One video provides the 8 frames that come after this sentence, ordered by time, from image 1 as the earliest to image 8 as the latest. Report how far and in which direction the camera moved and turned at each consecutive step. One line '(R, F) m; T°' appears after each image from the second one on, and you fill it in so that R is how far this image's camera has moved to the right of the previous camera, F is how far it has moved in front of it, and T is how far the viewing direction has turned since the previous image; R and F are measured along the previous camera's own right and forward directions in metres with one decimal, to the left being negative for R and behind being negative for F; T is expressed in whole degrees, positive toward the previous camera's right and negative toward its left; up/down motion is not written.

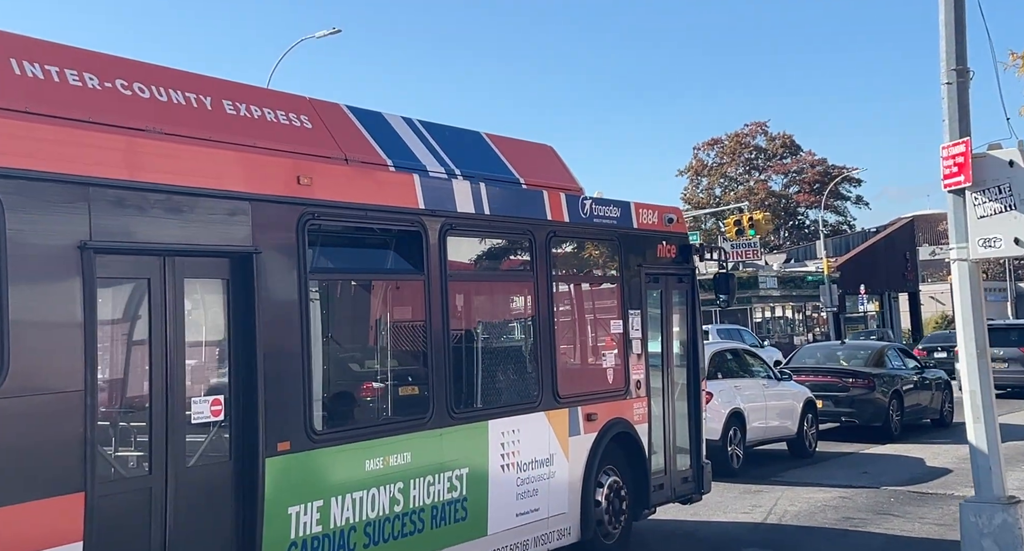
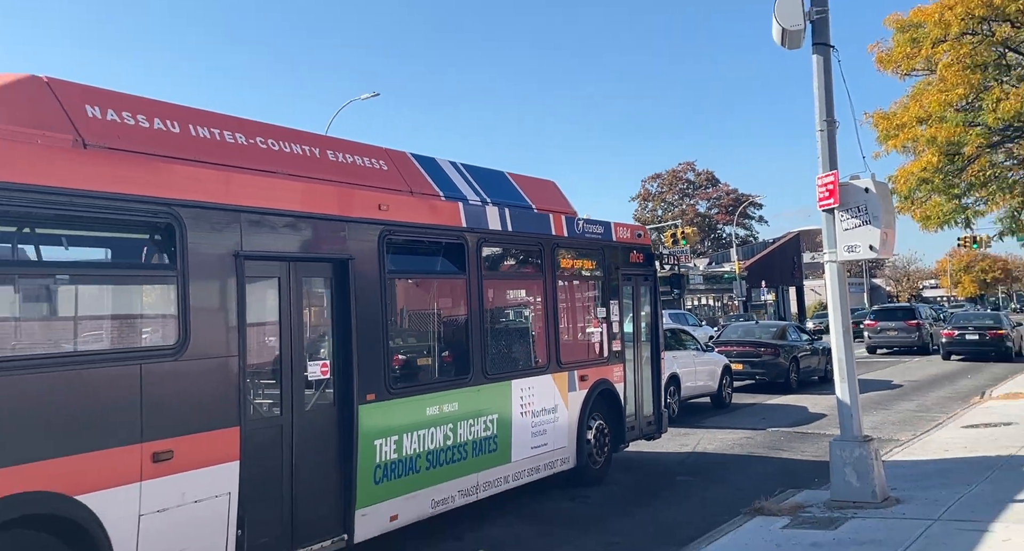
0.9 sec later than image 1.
(-0.8, -1.6) m; +7°
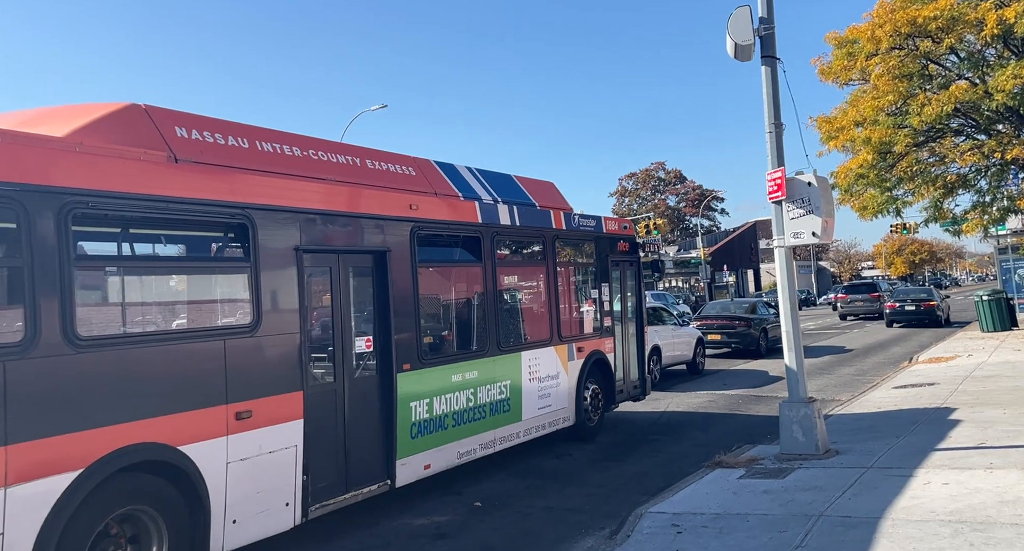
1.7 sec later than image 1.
(-0.5, -1.0) m; +3°
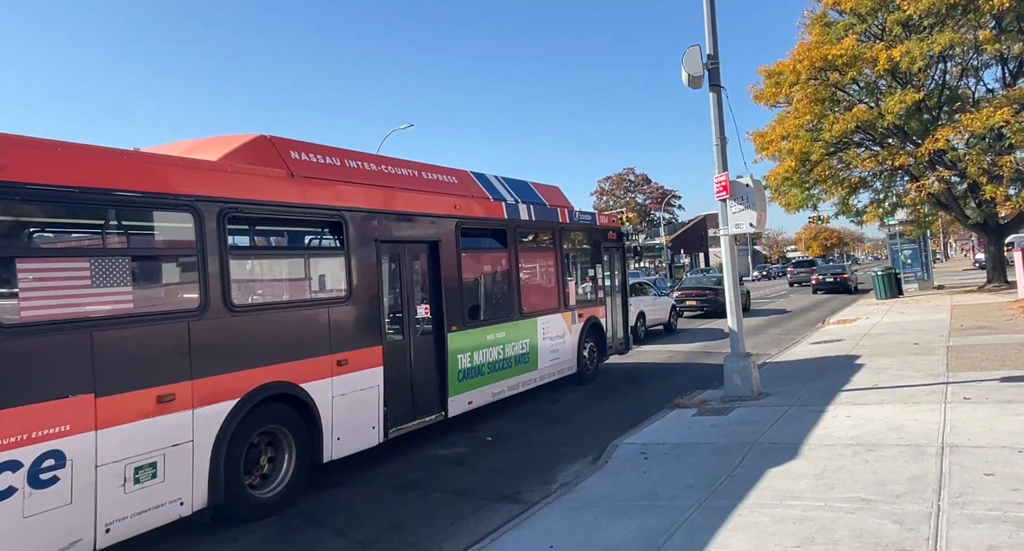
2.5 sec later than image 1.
(-0.7, -2.0) m; +4°
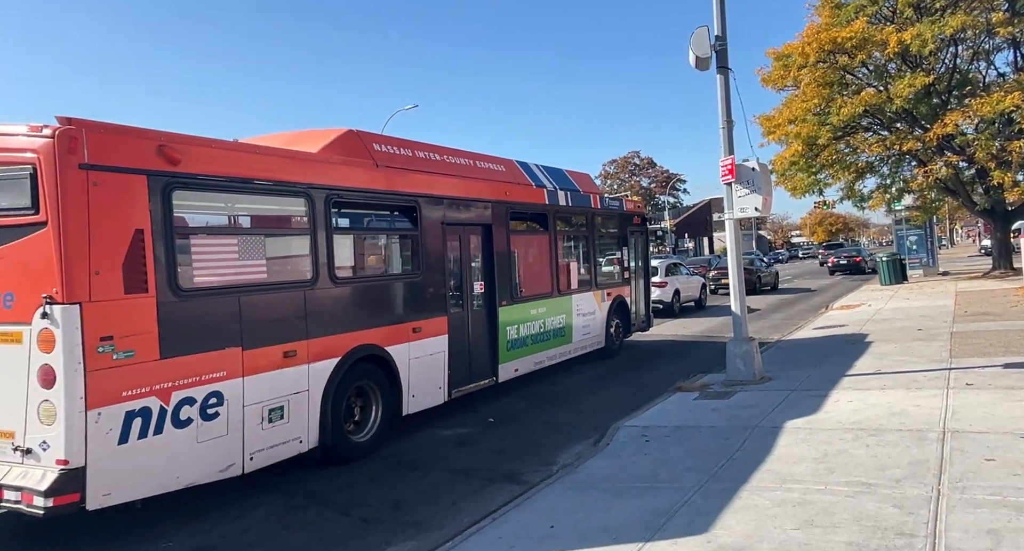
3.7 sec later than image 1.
(0.0, 0.0) m; 0°
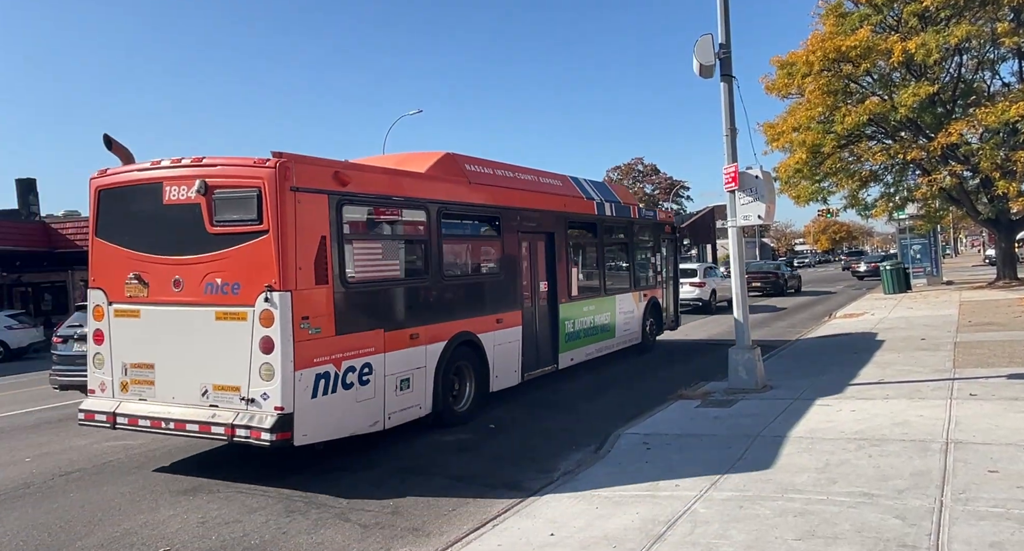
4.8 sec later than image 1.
(0.0, 0.0) m; 0°
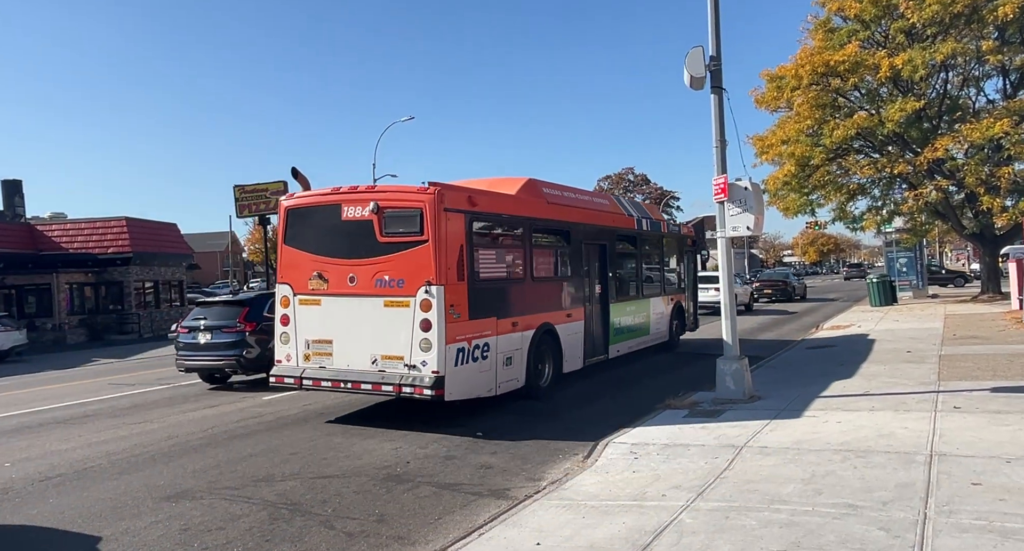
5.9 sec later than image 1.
(0.0, 0.0) m; +1°
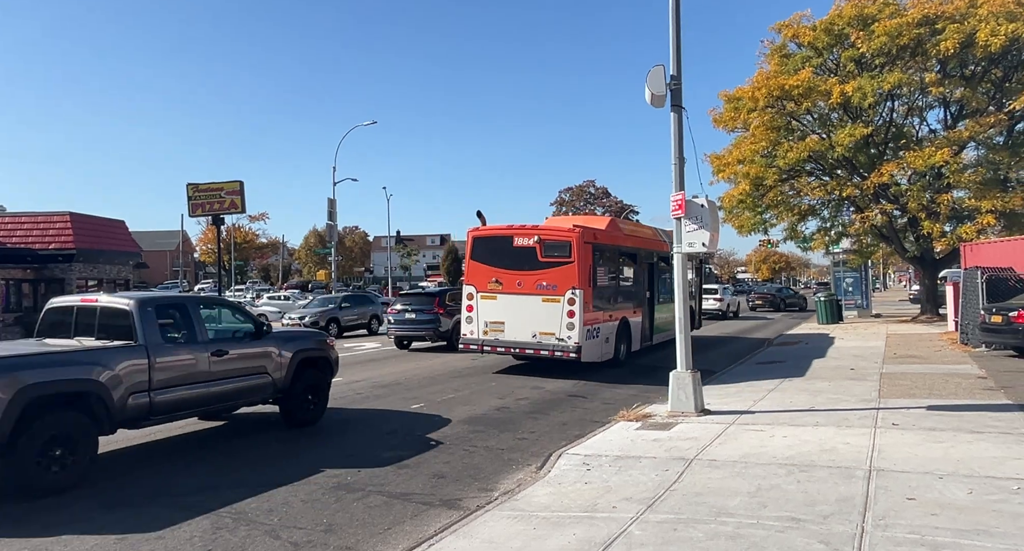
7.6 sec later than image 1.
(0.0, -0.1) m; +3°
